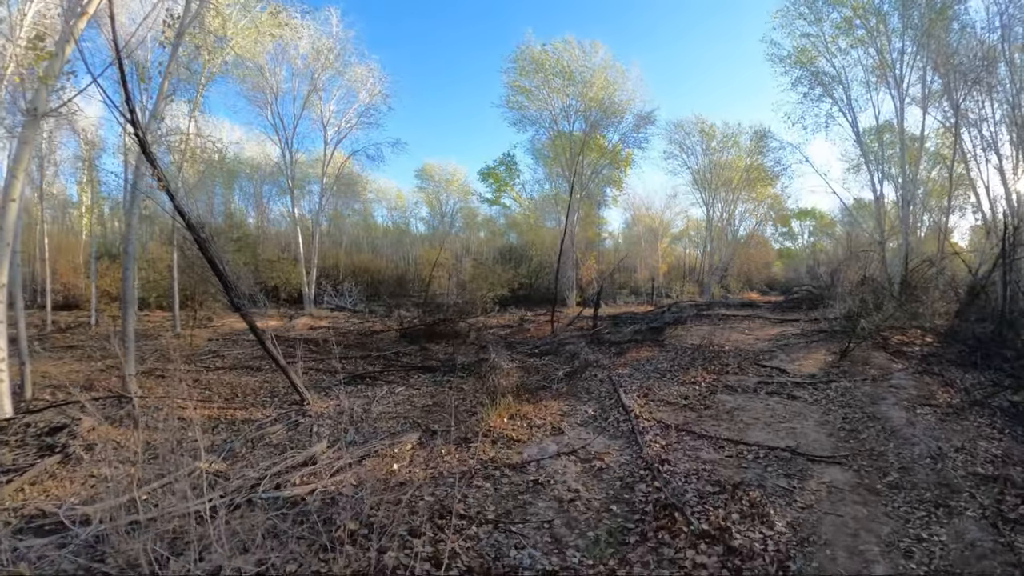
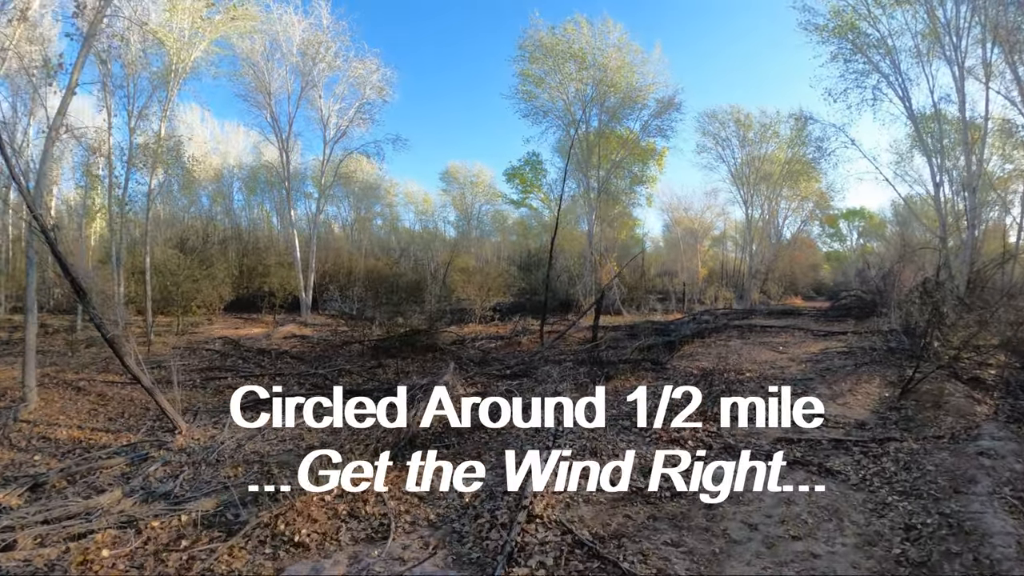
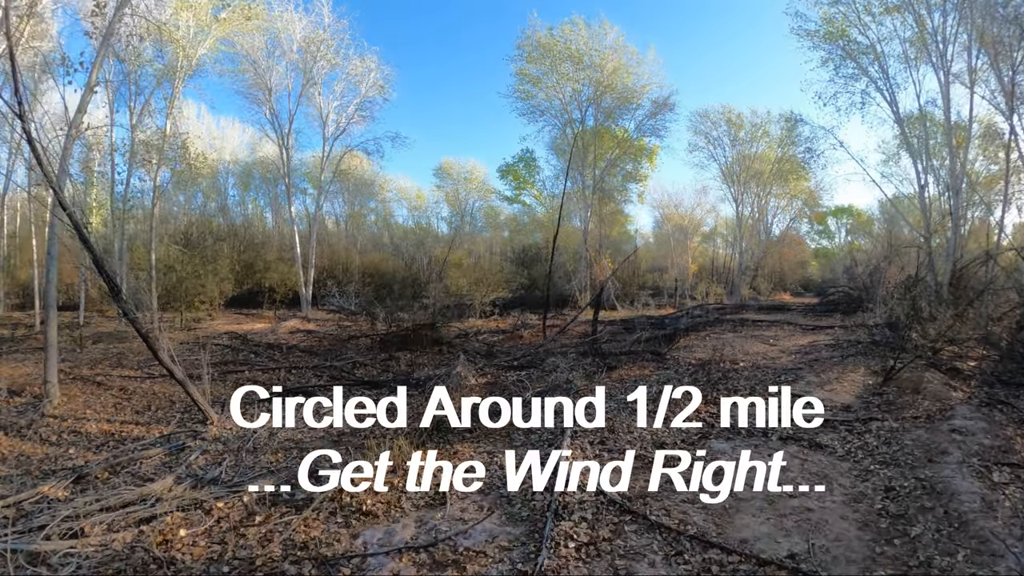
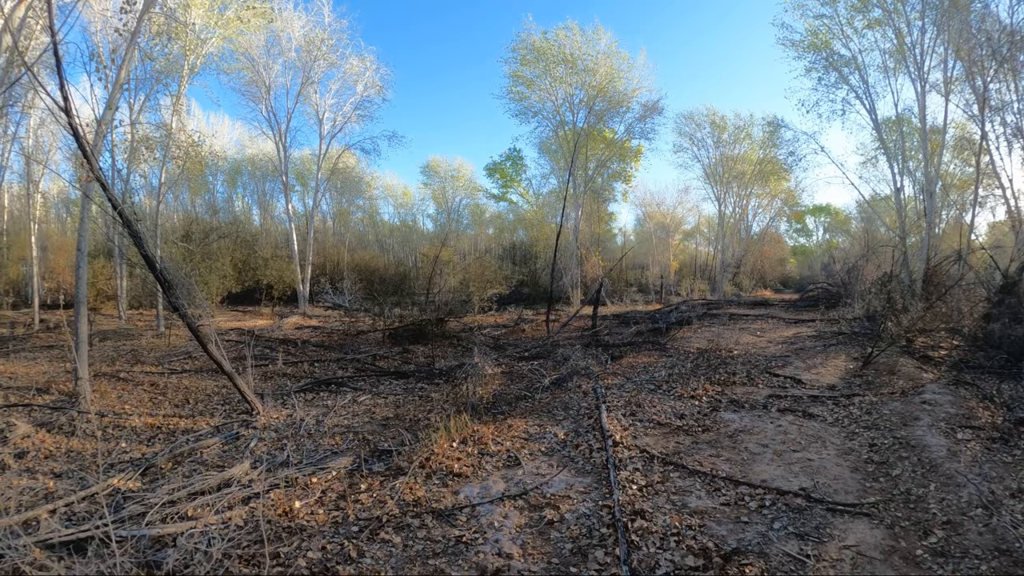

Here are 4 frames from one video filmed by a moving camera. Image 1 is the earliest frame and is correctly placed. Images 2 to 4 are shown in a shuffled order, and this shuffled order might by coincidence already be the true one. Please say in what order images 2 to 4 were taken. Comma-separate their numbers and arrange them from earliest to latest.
4, 3, 2
